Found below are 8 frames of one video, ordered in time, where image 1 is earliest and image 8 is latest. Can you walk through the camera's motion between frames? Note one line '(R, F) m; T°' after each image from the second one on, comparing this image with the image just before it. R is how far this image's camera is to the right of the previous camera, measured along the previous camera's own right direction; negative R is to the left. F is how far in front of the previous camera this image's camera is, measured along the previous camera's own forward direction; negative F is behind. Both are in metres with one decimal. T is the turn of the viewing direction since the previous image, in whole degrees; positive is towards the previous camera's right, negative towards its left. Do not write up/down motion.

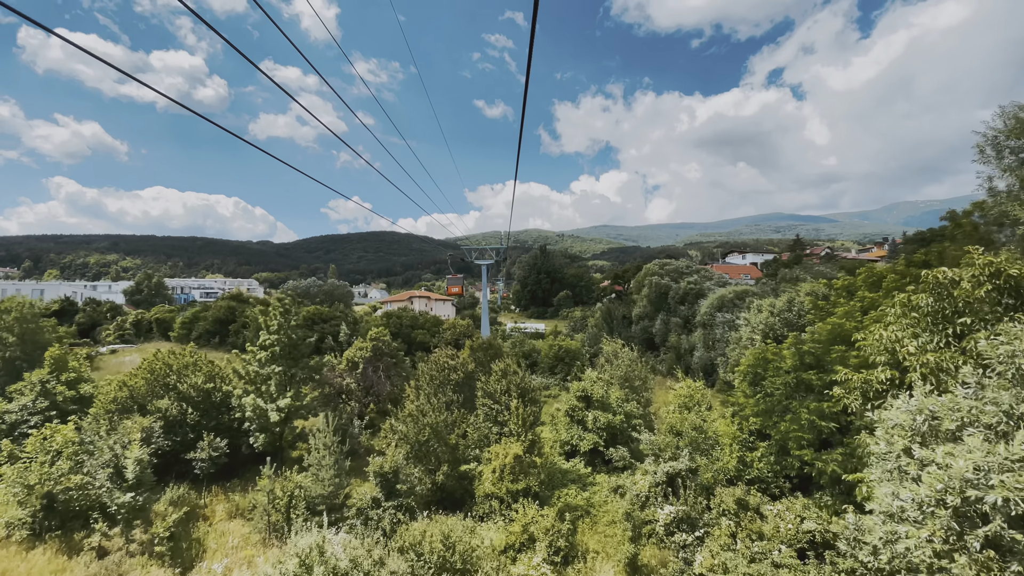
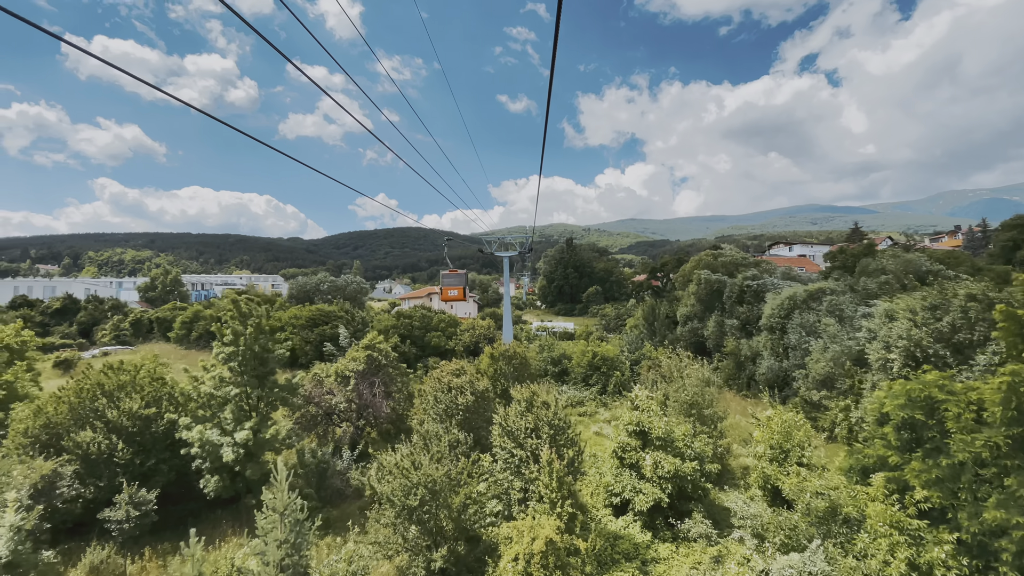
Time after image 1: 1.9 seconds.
(-0.1, +4.7) m; -3°
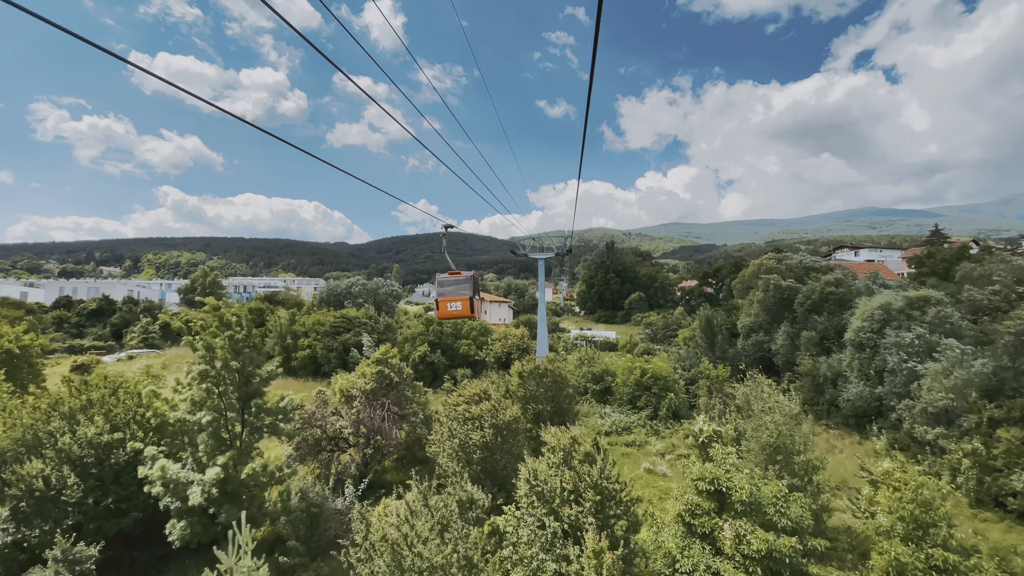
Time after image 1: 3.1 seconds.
(+0.1, +3.1) m; -5°
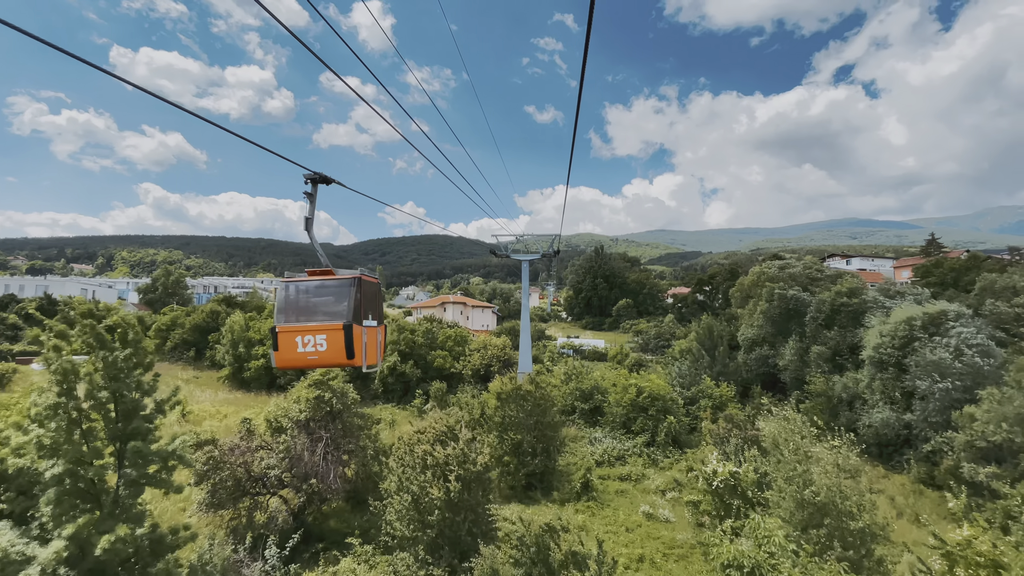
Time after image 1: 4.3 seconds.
(+0.3, +3.0) m; +2°
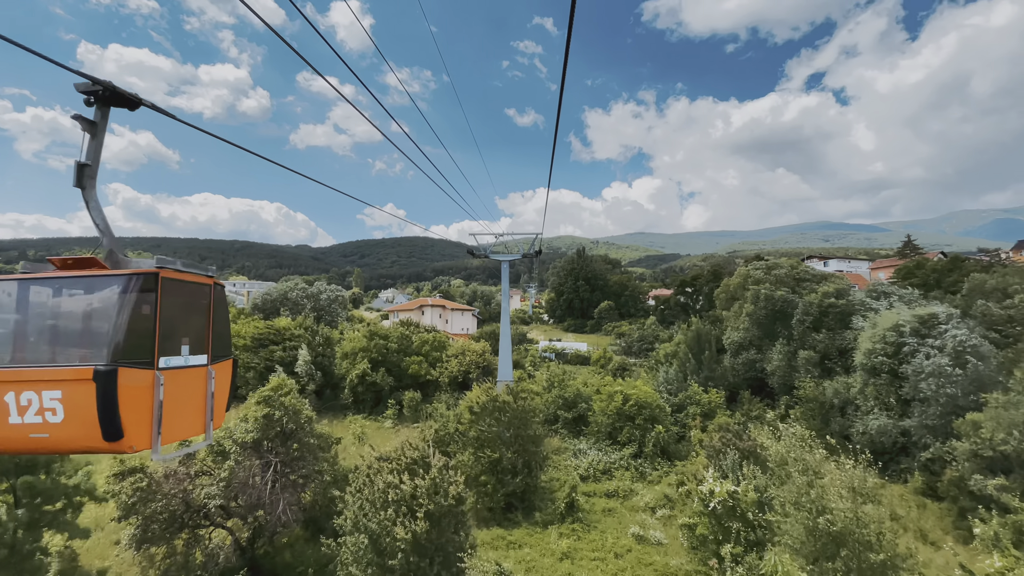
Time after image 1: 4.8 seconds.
(+0.1, +1.3) m; +2°
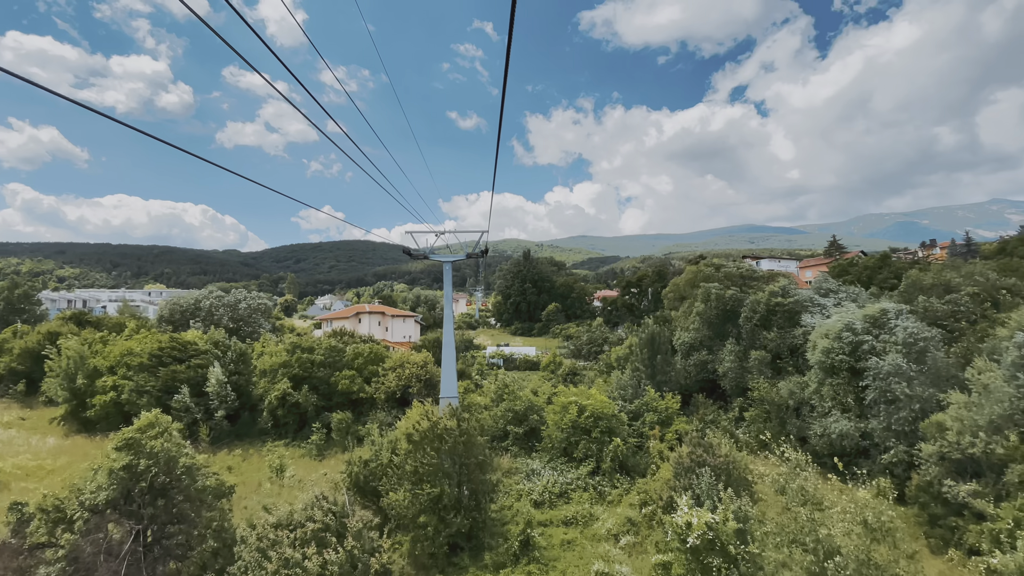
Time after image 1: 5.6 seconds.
(+0.1, +2.0) m; +7°
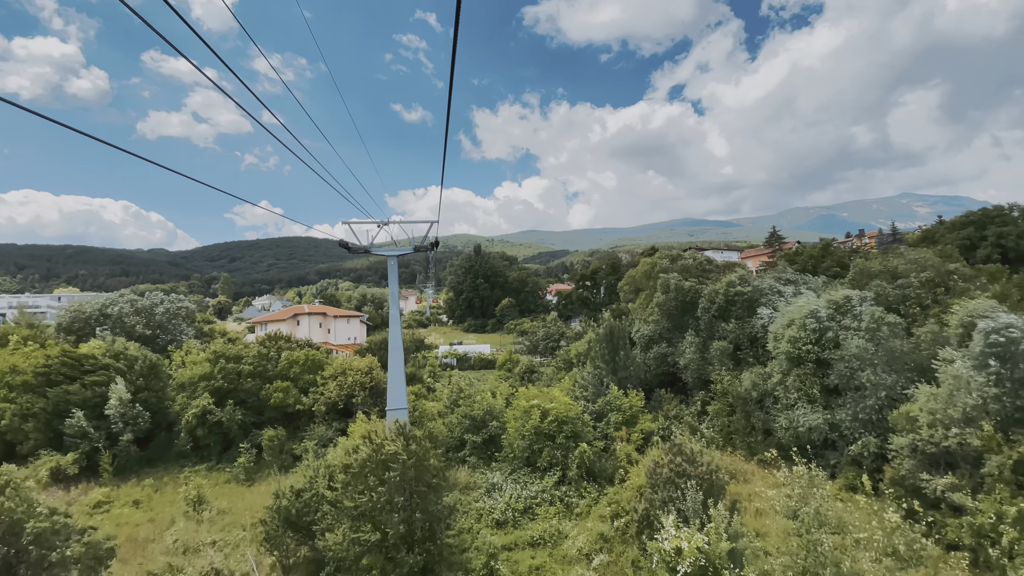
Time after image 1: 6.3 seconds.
(-0.1, +1.6) m; +6°
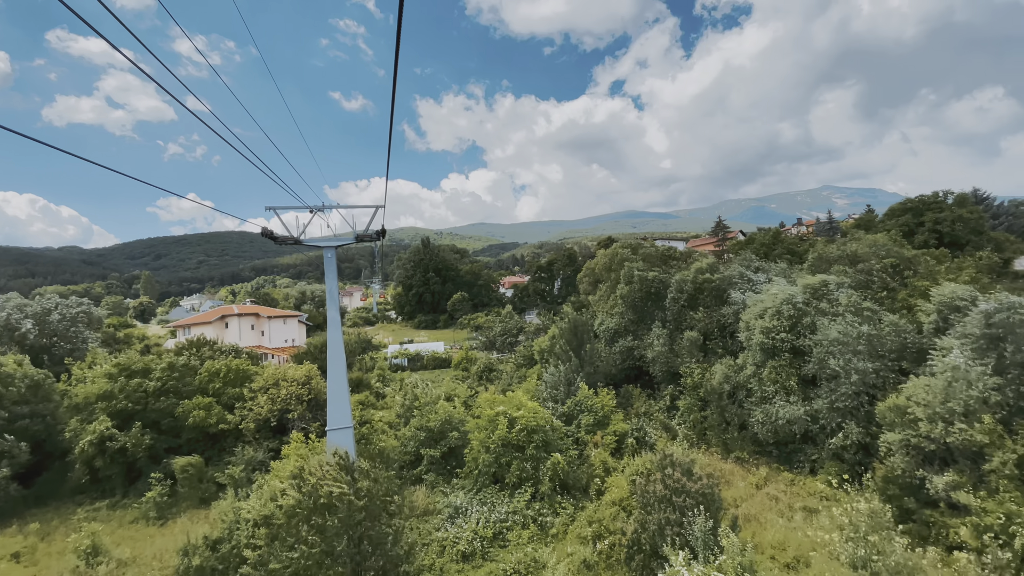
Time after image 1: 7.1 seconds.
(-0.3, +2.0) m; +6°
